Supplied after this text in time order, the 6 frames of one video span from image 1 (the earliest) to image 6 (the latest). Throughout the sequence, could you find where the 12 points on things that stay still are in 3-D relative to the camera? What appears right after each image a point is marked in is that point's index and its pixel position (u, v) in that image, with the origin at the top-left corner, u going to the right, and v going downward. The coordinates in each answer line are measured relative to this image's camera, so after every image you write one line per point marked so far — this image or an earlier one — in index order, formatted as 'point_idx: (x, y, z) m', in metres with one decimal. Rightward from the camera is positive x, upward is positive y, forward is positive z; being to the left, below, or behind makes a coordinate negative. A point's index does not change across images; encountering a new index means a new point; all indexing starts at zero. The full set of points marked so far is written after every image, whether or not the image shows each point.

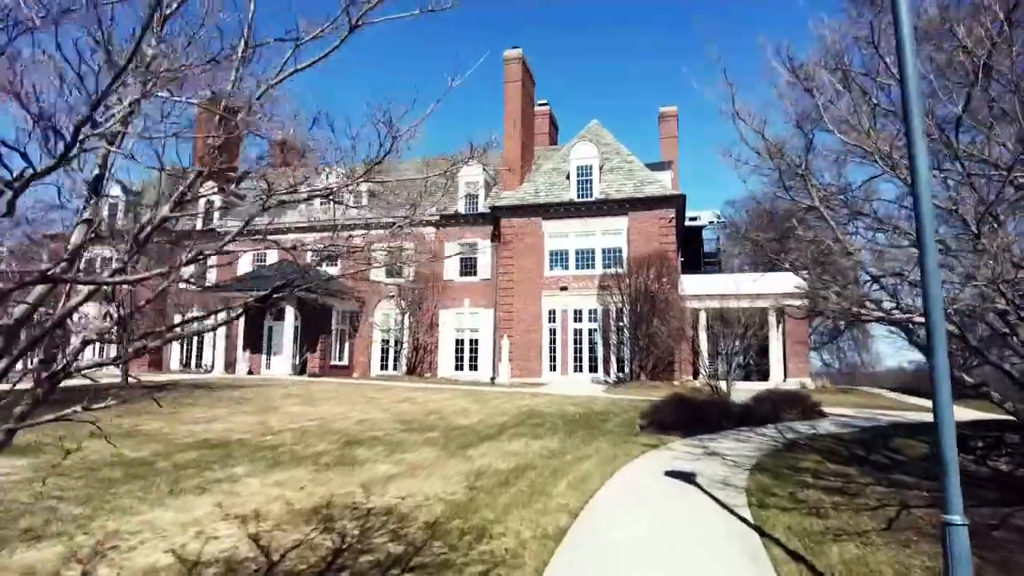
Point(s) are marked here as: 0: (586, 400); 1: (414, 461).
0: (+2.1, -3.2, +17.4) m
1: (-1.5, -2.6, +9.4) m
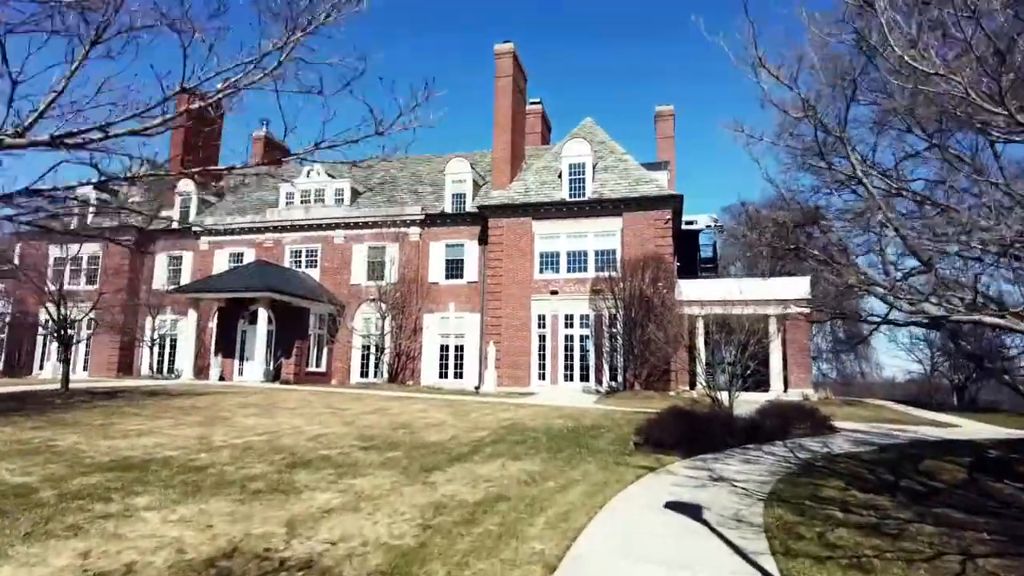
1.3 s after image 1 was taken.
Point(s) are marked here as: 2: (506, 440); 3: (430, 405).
0: (+1.7, -3.2, +15.9) m
1: (-1.9, -2.5, +7.8) m
2: (-0.1, -2.9, +11.8) m
3: (-2.2, -3.2, +16.7) m
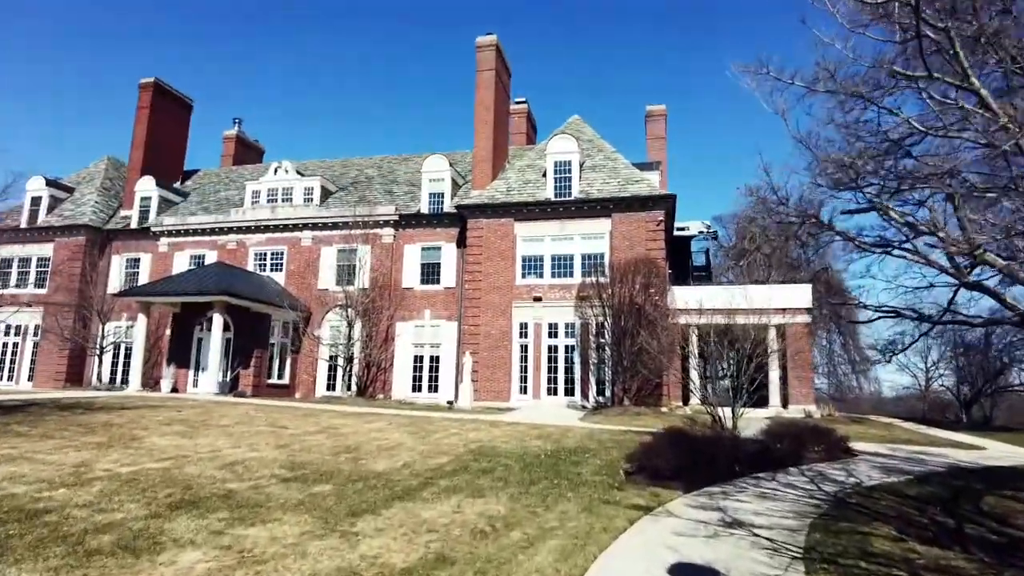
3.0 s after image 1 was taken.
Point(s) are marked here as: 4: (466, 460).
0: (+1.0, -3.2, +13.8) m
1: (-2.3, -2.3, +5.7) m
2: (-0.7, -2.8, +9.7) m
3: (-2.9, -3.2, +14.5) m
4: (-0.8, -2.9, +10.4) m
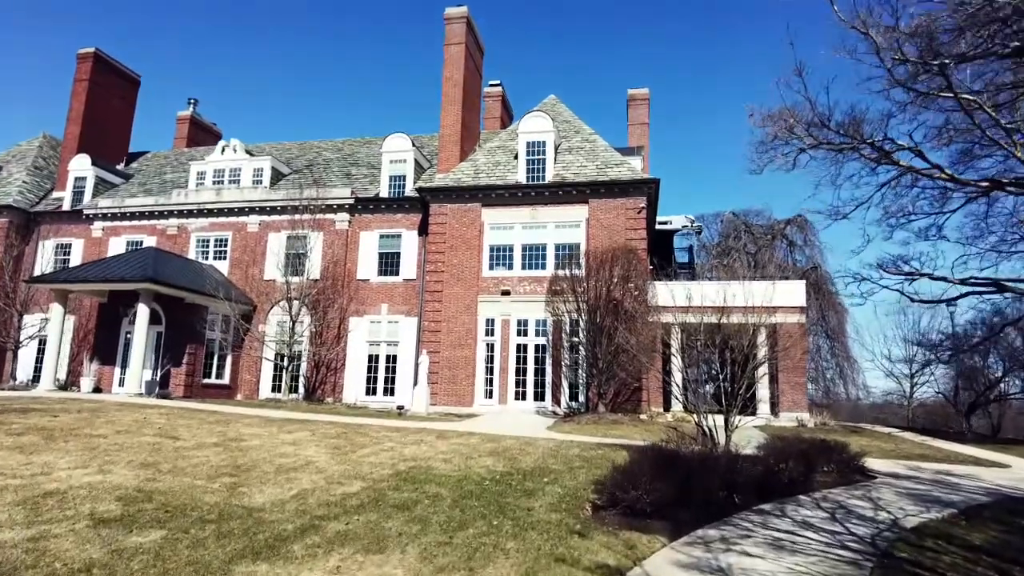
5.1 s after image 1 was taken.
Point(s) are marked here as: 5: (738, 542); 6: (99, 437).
0: (+0.1, -2.9, +11.4) m
1: (-3.0, -2.0, +3.2) m
2: (-1.5, -2.5, +7.2) m
3: (-3.8, -2.8, +12.0) m
4: (-1.6, -2.5, +7.9) m
5: (+2.3, -2.6, +6.4) m
6: (-6.8, -2.4, +10.3) m
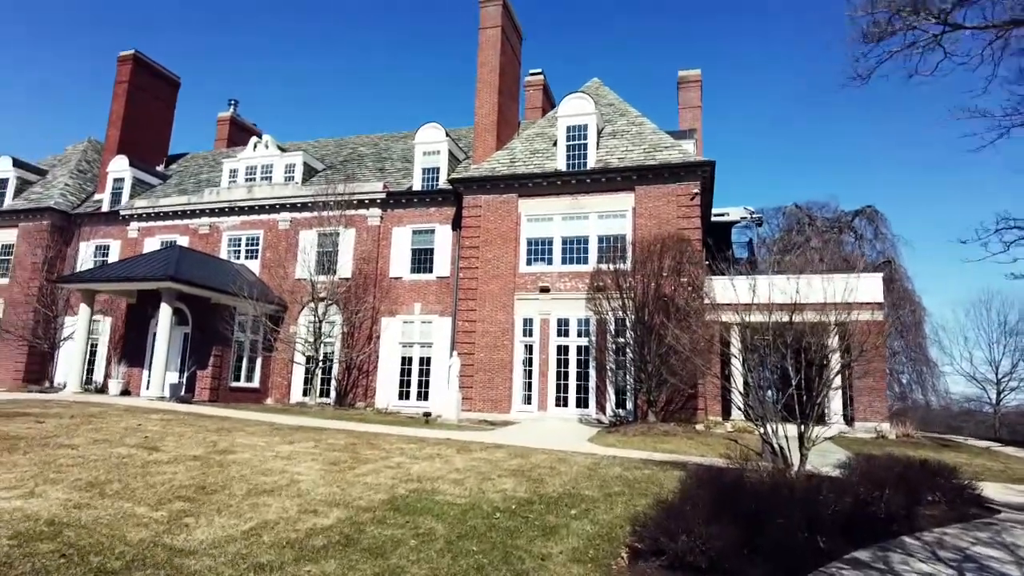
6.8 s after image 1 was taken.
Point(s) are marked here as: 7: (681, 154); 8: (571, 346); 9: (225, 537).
0: (+0.5, -2.7, +9.6) m
1: (-3.3, -1.8, +1.7) m
2: (-1.4, -2.3, +5.6) m
3: (-3.3, -2.7, +10.5) m
4: (-1.5, -2.4, +6.3) m
5: (+2.3, -2.4, +4.5) m
6: (-6.4, -2.3, +9.1) m
7: (+5.4, +4.3, +19.9) m
8: (+1.9, -1.9, +19.8) m
9: (-2.5, -2.2, +5.6) m
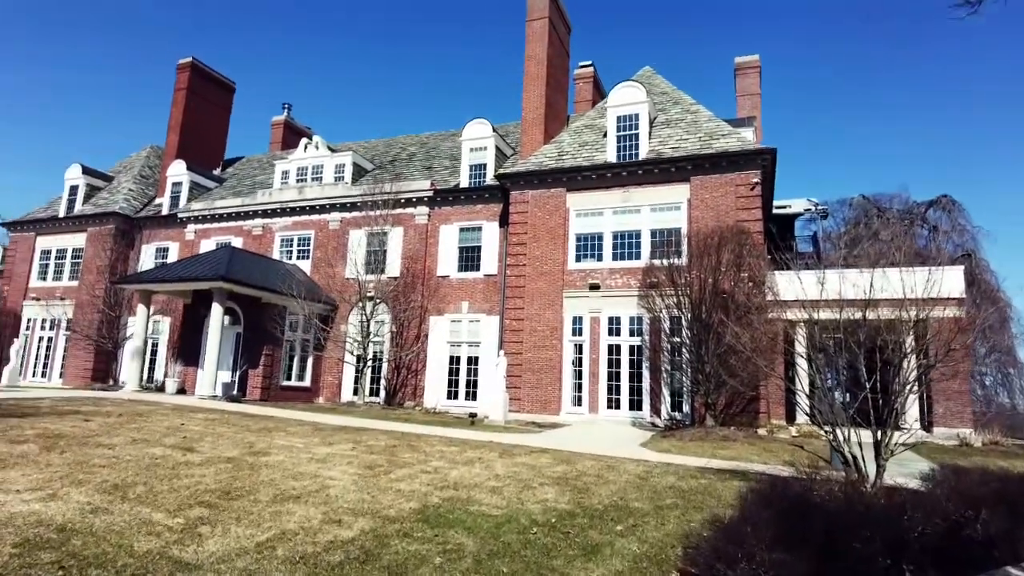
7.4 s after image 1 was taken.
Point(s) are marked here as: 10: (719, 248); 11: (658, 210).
0: (+1.1, -2.7, +8.9) m
1: (-3.3, -1.7, +1.4) m
2: (-1.1, -2.2, +5.1) m
3: (-2.6, -2.6, +10.2) m
4: (-1.1, -2.3, +5.8) m
5: (+2.5, -2.3, +3.6) m
6: (-5.8, -2.3, +9.0) m
7: (+6.9, +4.4, +18.7) m
8: (+3.4, -1.8, +19.0) m
9: (-2.2, -2.2, +5.2) m
10: (+5.6, +1.0, +17.0) m
11: (+4.5, +2.4, +19.4) m
